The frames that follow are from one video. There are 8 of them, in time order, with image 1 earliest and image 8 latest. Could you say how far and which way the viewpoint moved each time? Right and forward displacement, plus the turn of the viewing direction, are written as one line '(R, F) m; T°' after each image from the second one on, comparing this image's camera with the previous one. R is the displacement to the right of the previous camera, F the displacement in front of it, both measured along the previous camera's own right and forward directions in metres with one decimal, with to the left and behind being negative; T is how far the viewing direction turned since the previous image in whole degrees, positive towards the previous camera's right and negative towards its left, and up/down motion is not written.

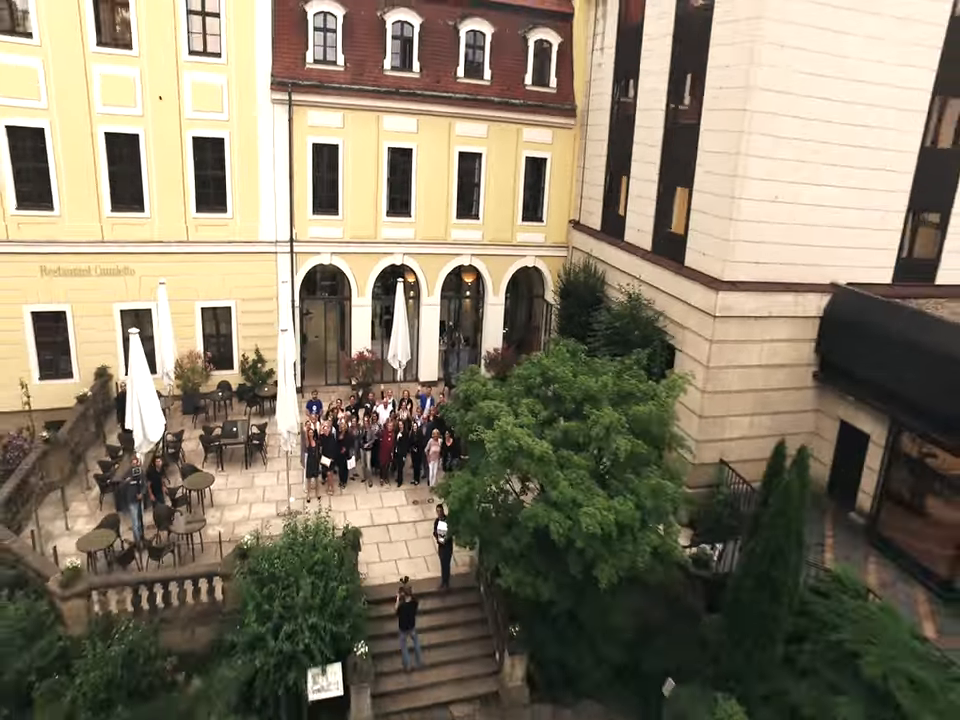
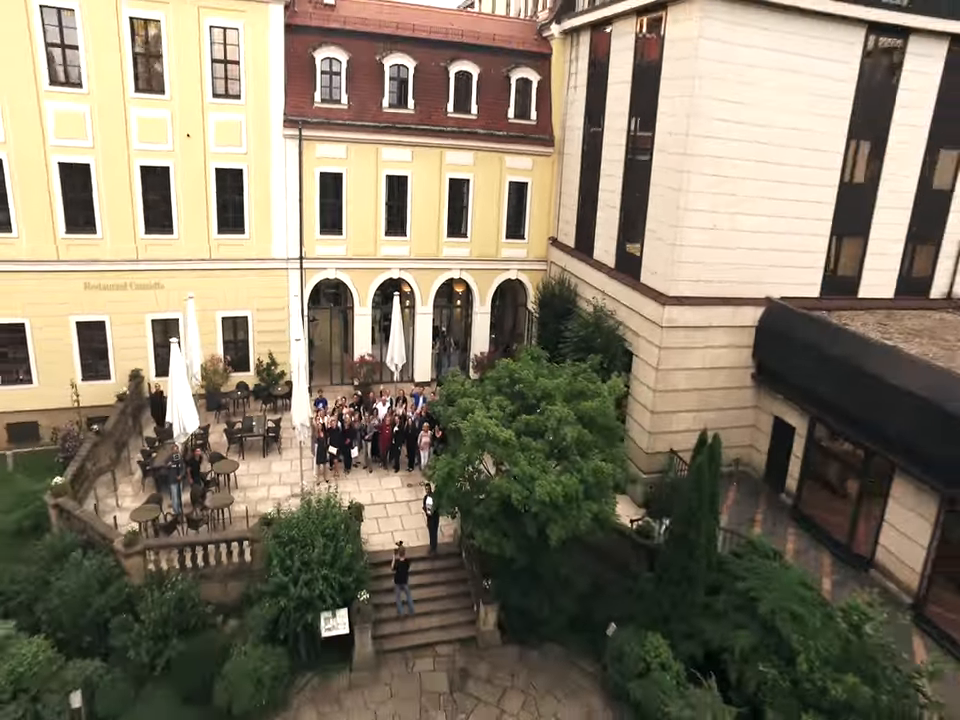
(+0.4, -2.3) m; 0°
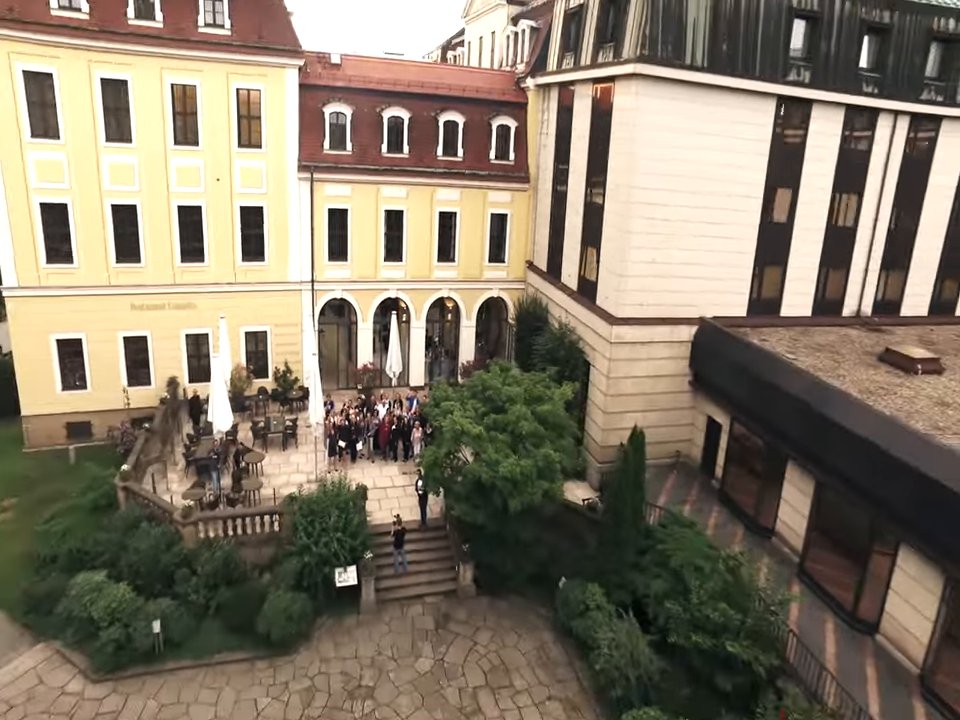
(+0.5, -3.3) m; 0°
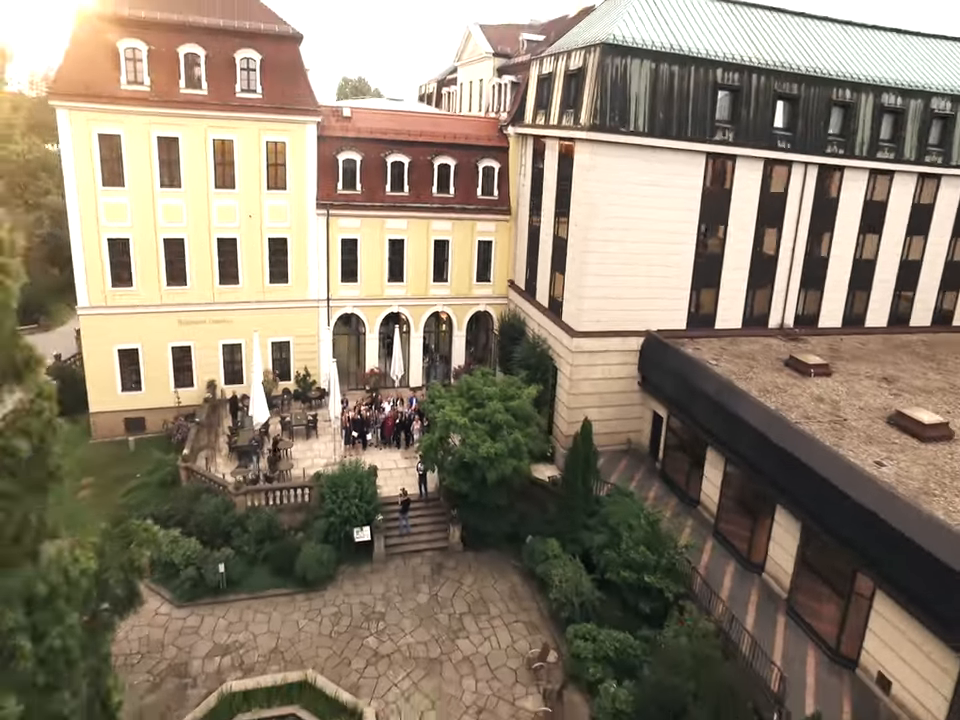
(+0.4, -4.3) m; 0°
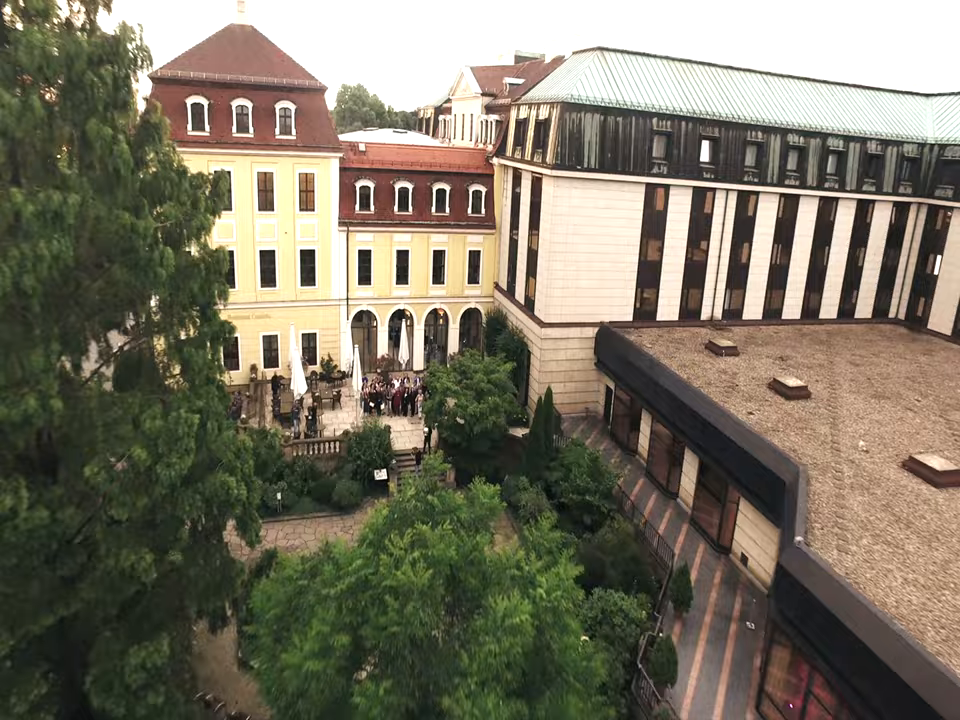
(+0.3, -6.2) m; 0°
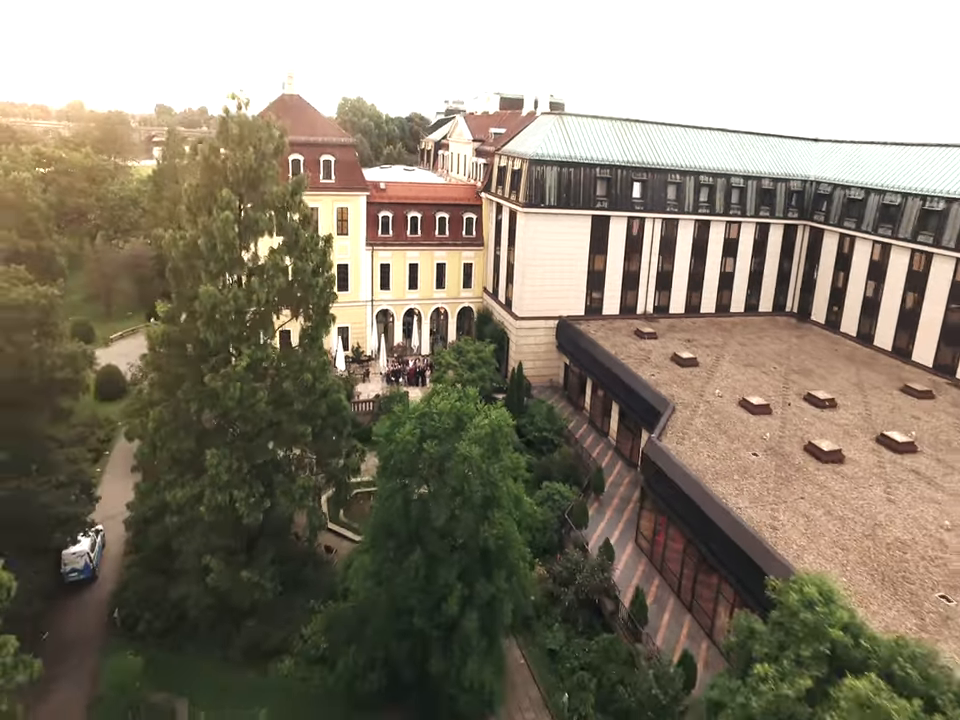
(+0.2, -10.4) m; 0°
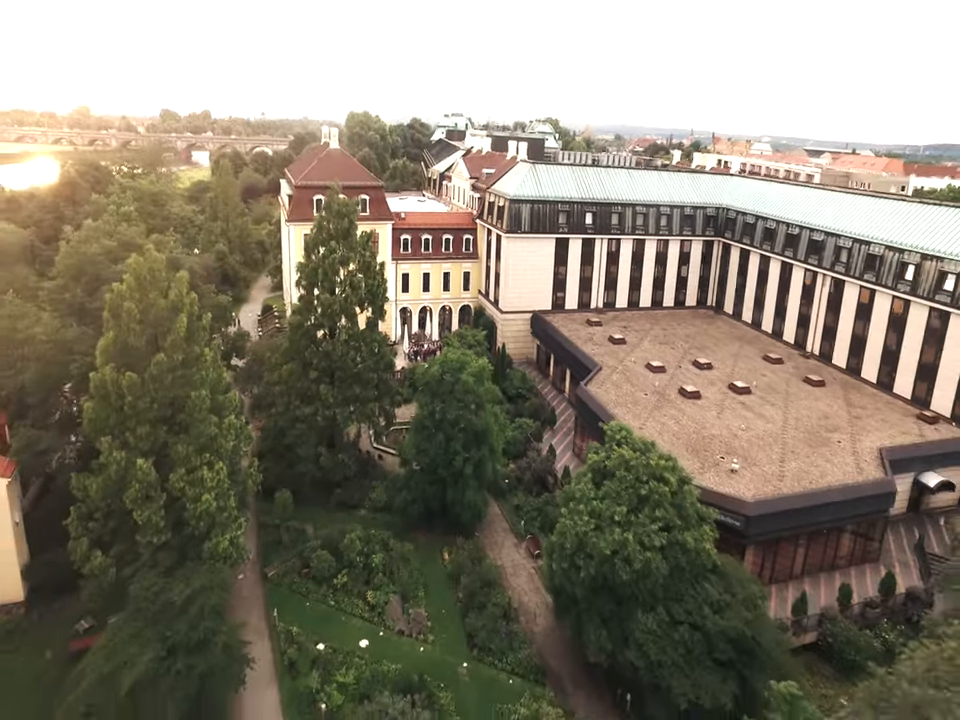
(+0.5, -14.6) m; 0°
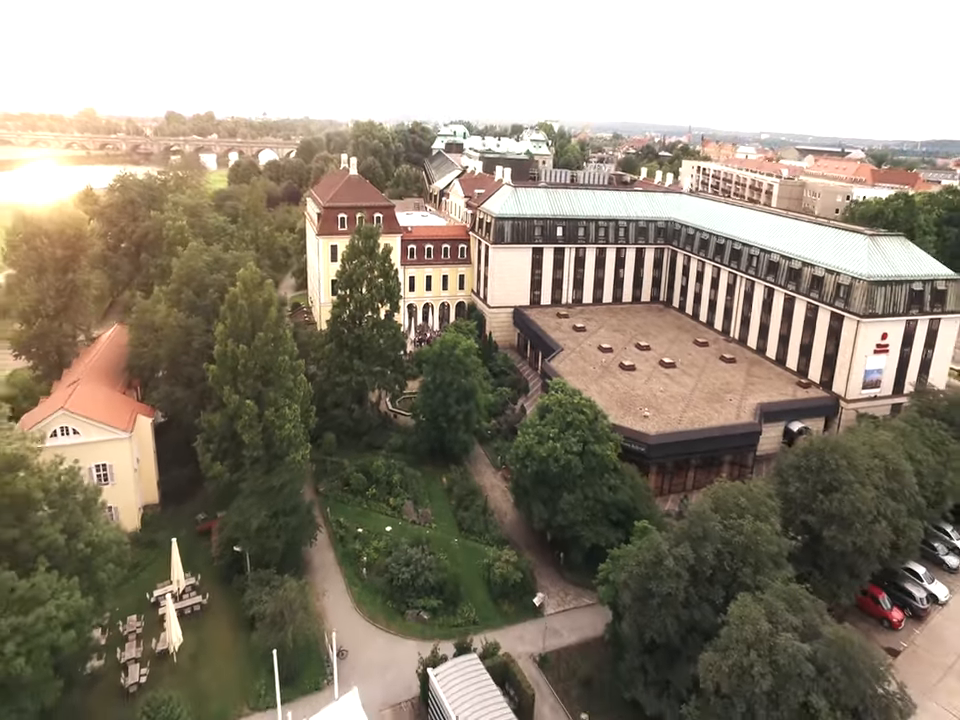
(+1.0, -12.6) m; 0°
